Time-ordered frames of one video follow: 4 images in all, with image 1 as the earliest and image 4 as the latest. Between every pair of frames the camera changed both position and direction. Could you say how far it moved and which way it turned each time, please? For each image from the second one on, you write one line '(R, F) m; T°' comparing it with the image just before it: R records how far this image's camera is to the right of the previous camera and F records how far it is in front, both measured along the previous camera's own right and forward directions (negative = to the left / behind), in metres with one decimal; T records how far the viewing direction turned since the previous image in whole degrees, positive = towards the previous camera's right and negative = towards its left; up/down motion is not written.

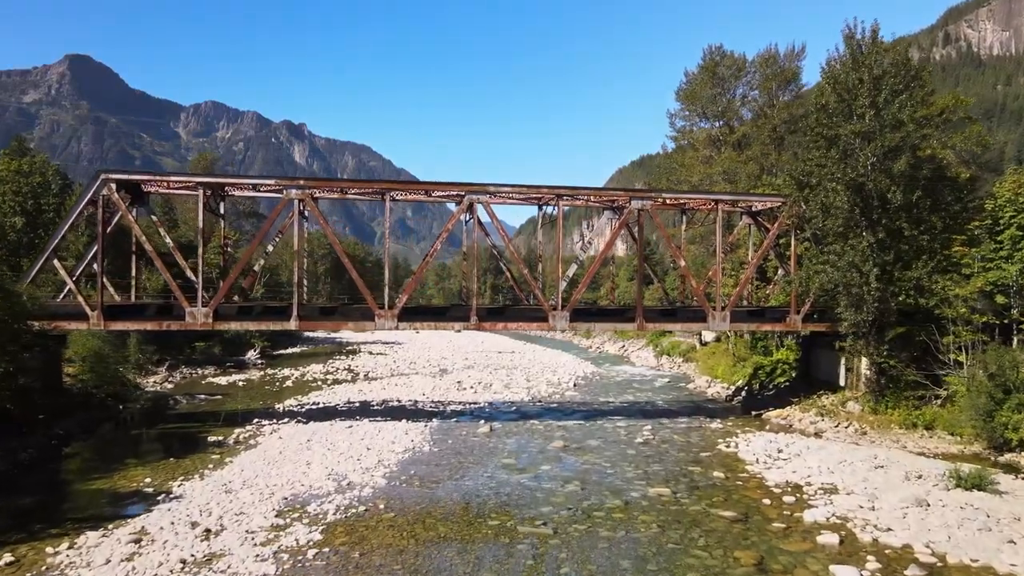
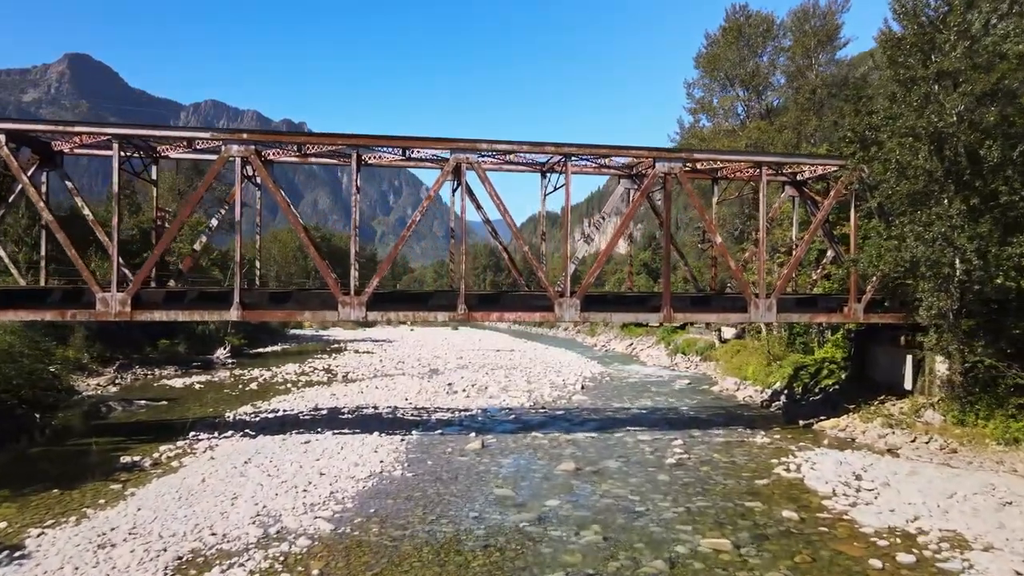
(+0.1, +4.1) m; 0°
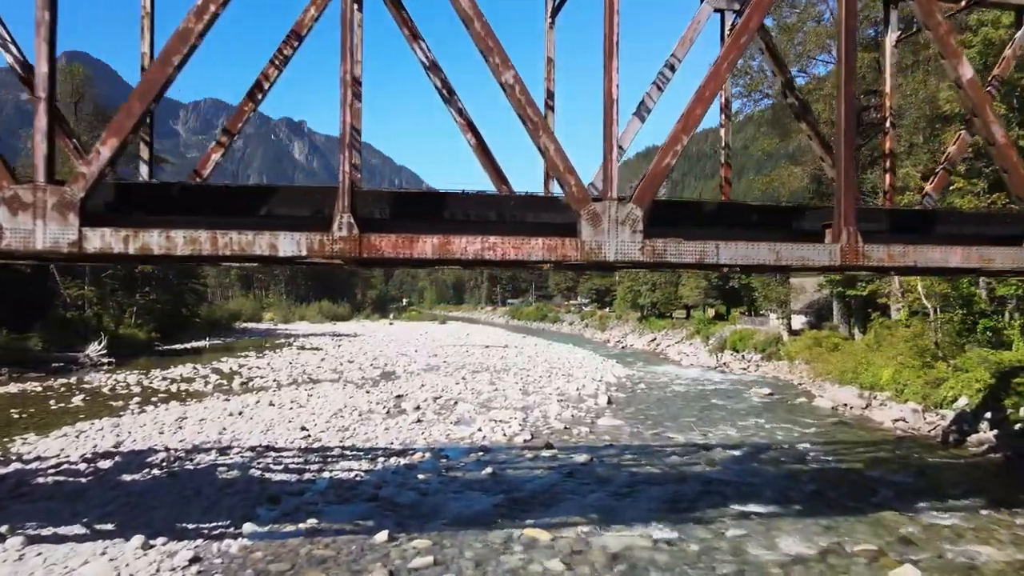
(+0.3, +10.3) m; 0°
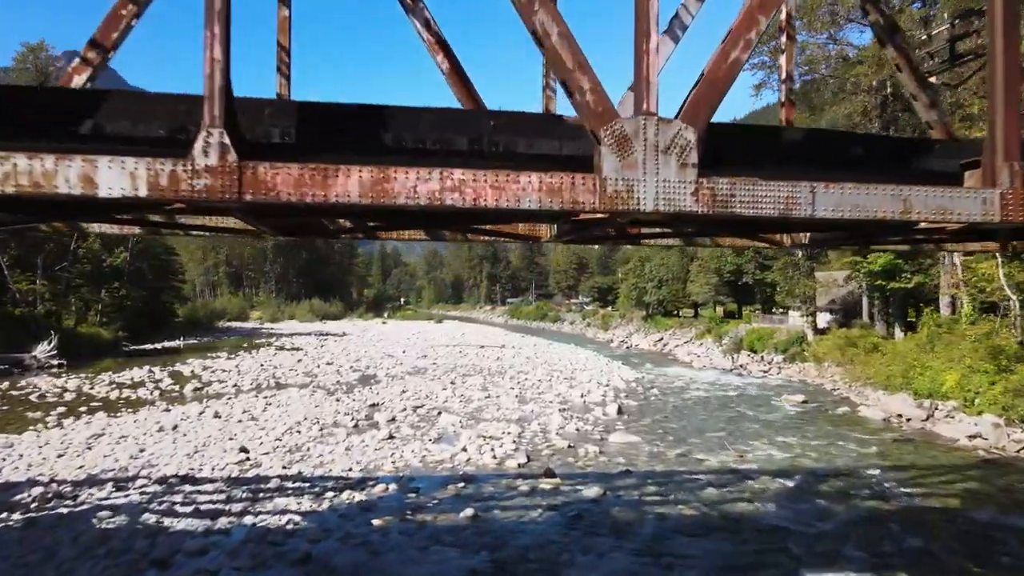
(+0.1, +2.6) m; 0°
